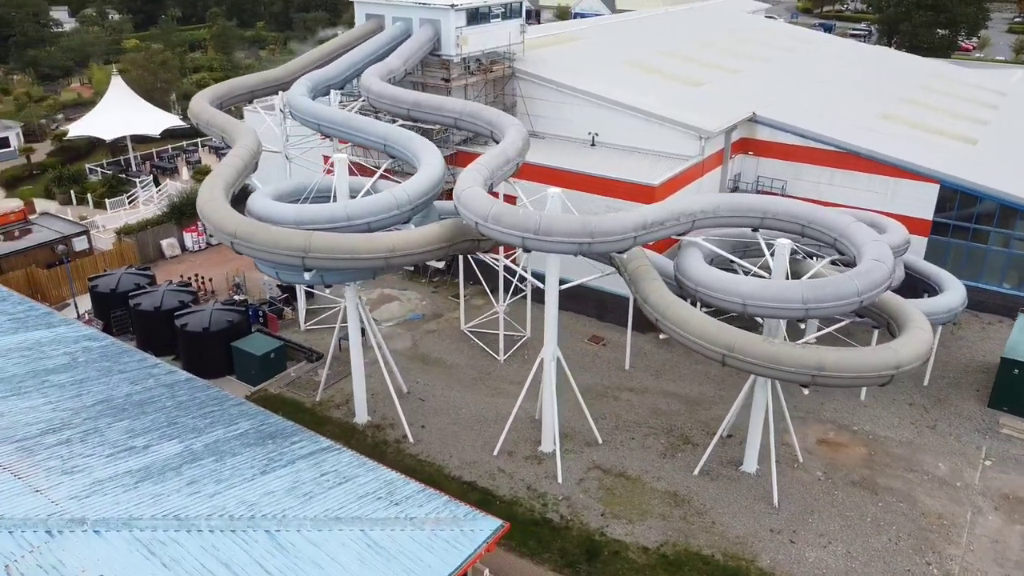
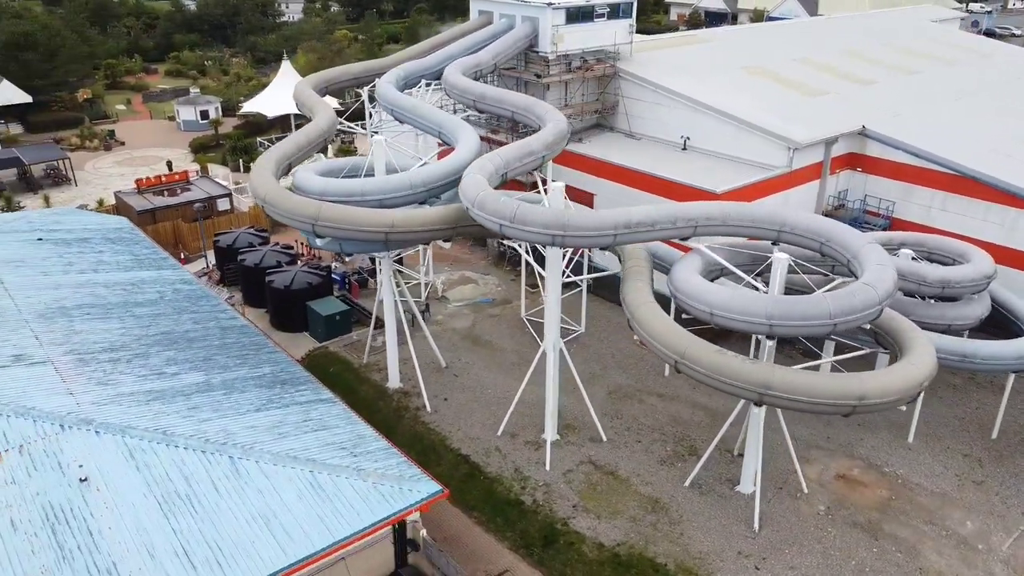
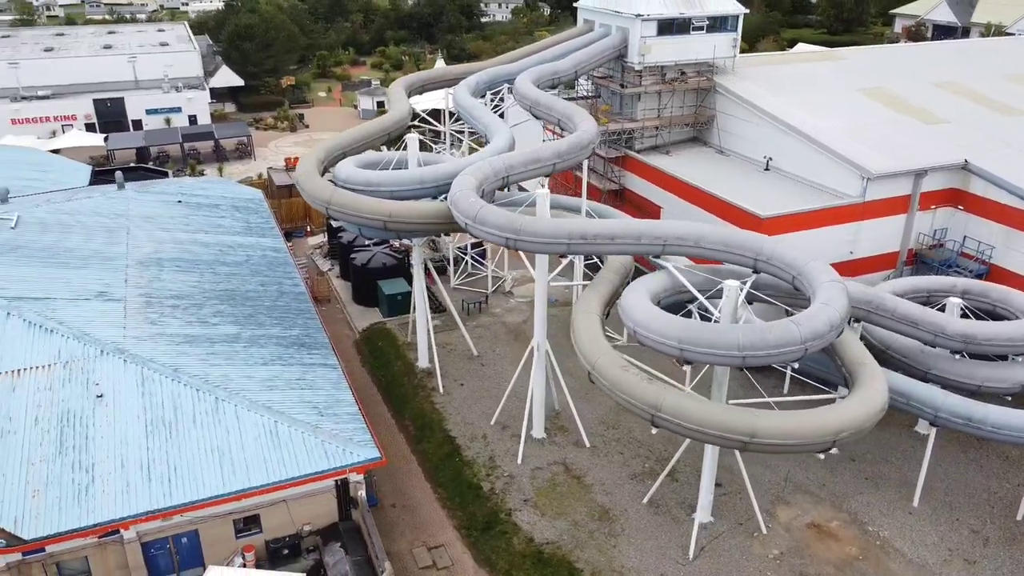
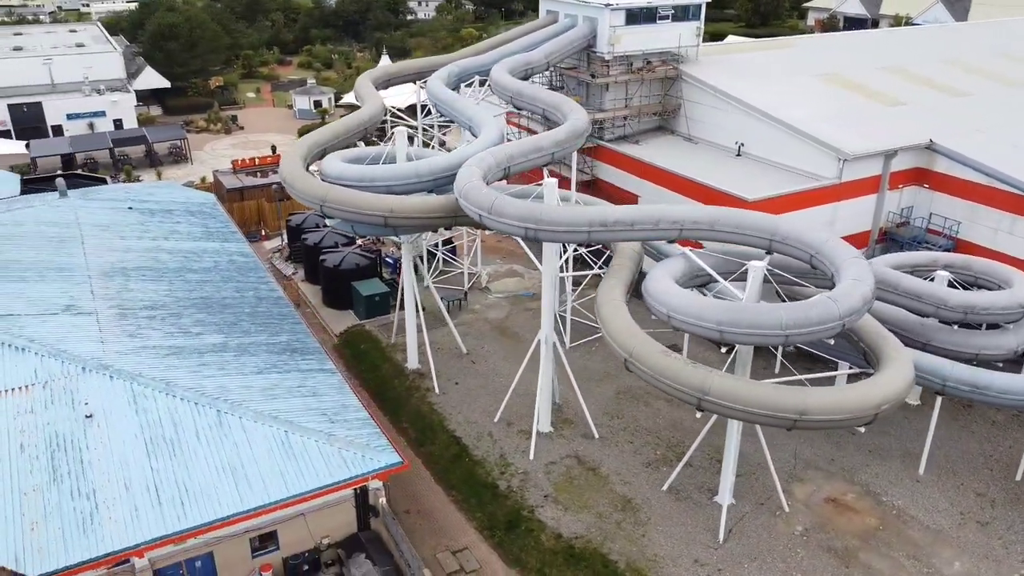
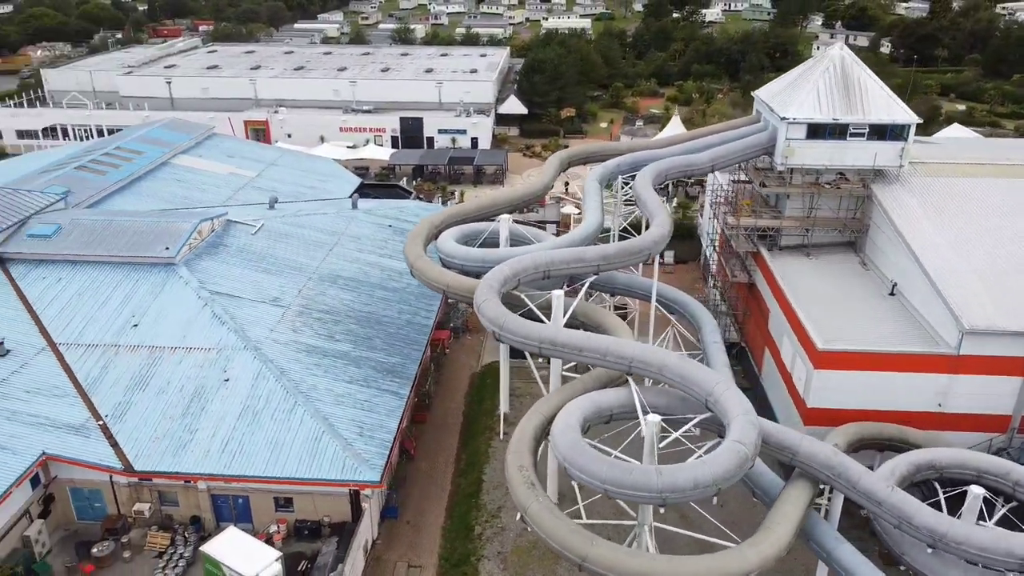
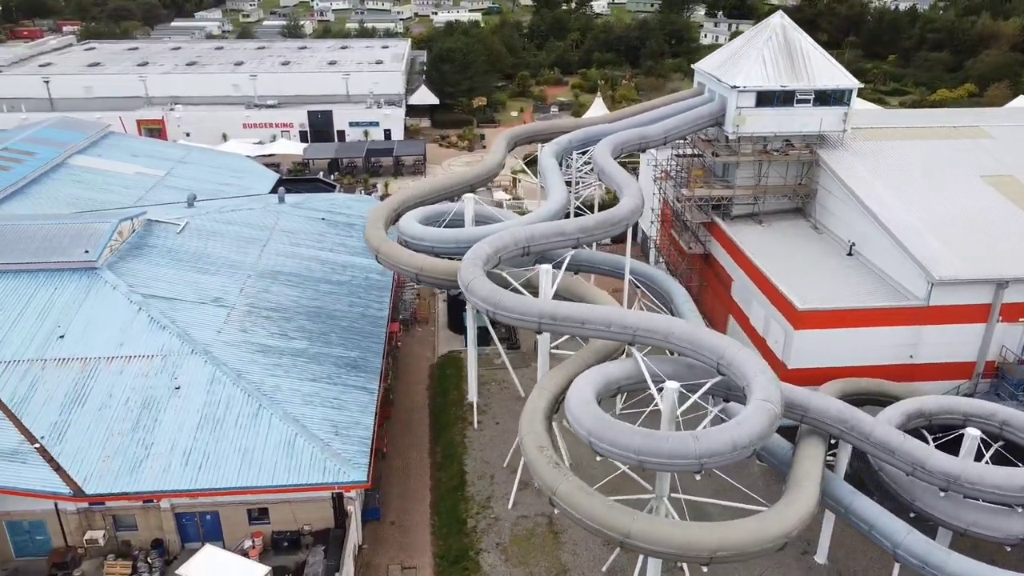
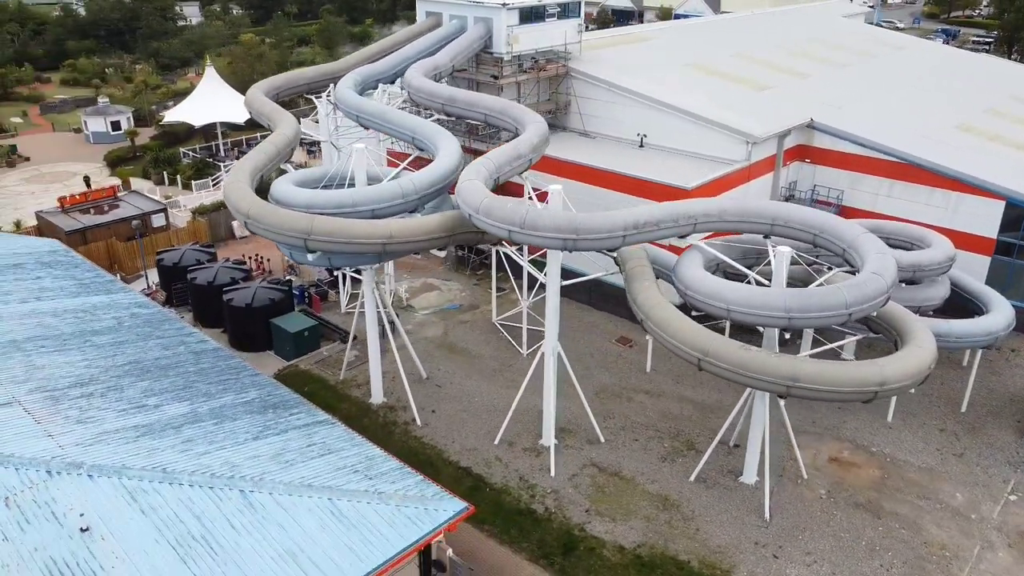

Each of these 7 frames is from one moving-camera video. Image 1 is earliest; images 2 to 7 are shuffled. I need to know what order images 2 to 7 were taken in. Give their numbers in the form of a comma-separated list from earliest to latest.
7, 2, 4, 3, 6, 5
